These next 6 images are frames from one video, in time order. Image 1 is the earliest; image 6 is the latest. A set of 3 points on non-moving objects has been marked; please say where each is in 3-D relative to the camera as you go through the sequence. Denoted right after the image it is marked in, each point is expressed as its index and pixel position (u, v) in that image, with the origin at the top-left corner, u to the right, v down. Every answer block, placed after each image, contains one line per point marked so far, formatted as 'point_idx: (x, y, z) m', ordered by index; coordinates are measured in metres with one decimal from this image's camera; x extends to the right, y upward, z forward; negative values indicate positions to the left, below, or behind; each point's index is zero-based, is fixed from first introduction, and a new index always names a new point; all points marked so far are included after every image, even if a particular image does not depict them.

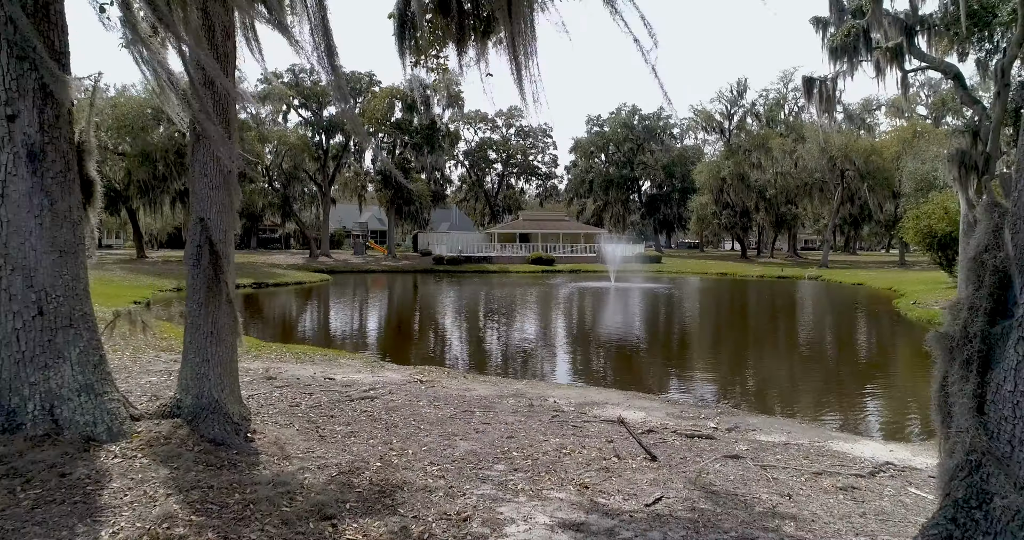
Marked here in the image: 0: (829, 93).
0: (+7.7, +4.3, +15.1) m
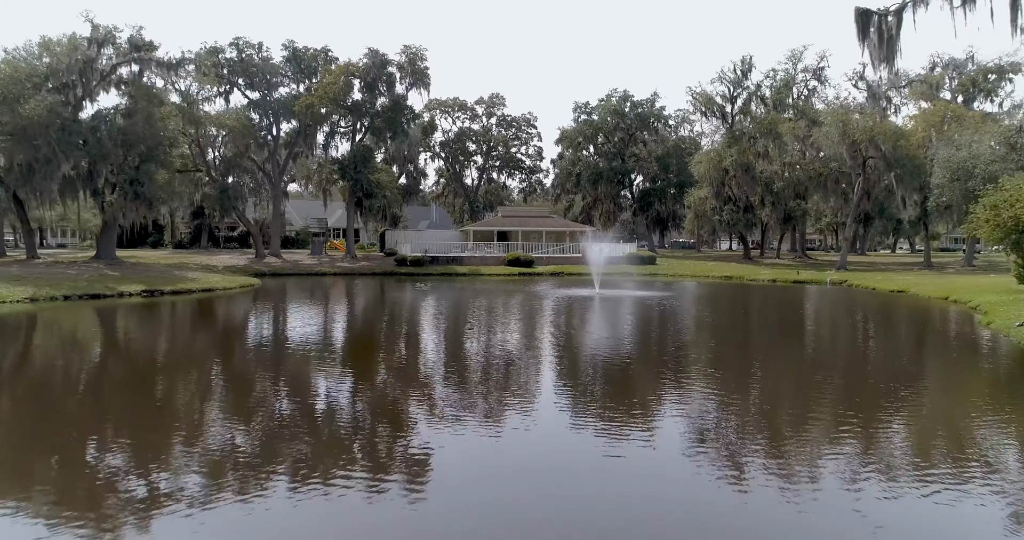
0: (+6.7, +4.2, +11.0) m
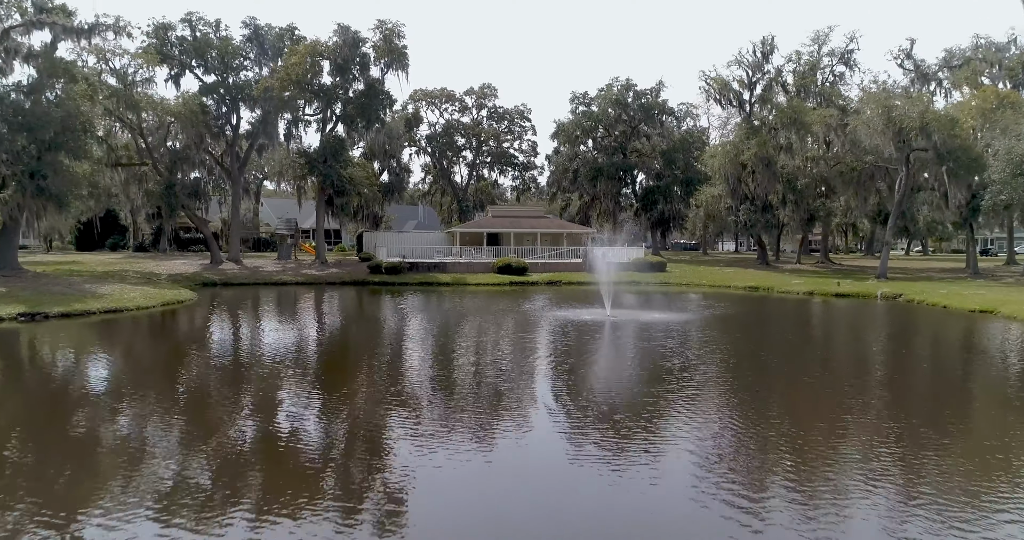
0: (+6.5, +3.8, +7.4) m
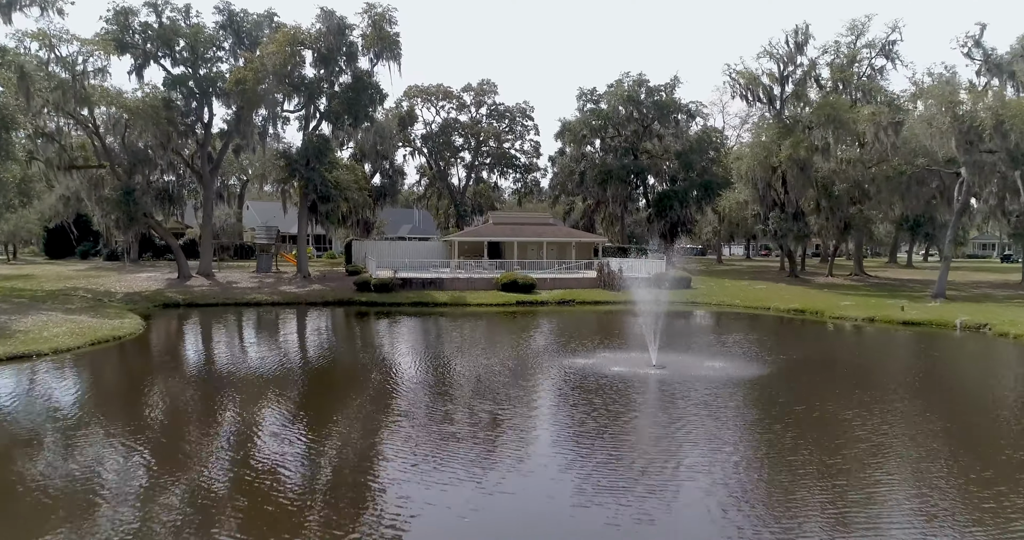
0: (+6.8, +3.2, +4.5) m
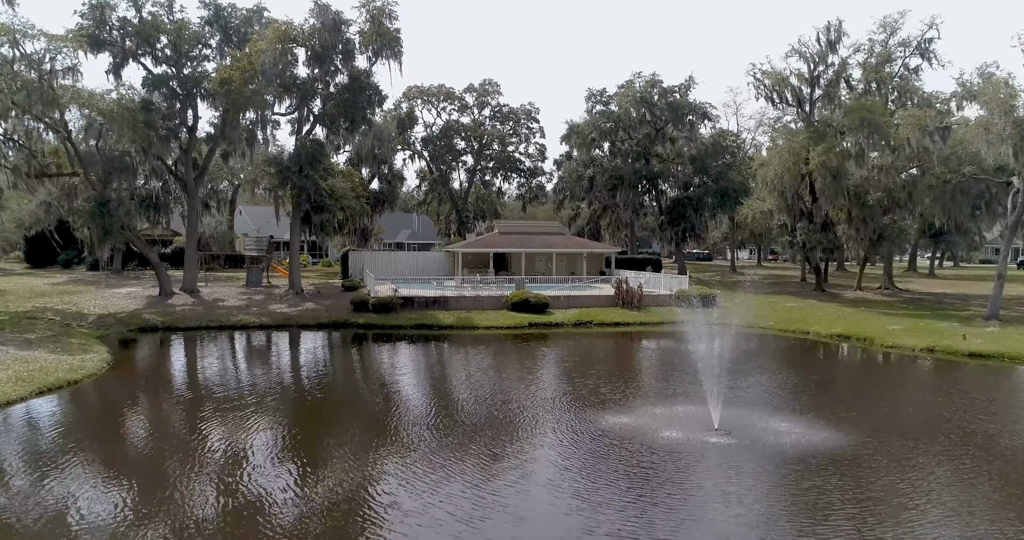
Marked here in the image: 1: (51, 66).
0: (+7.3, +2.6, +2.6) m
1: (-13.9, +6.2, +18.9) m
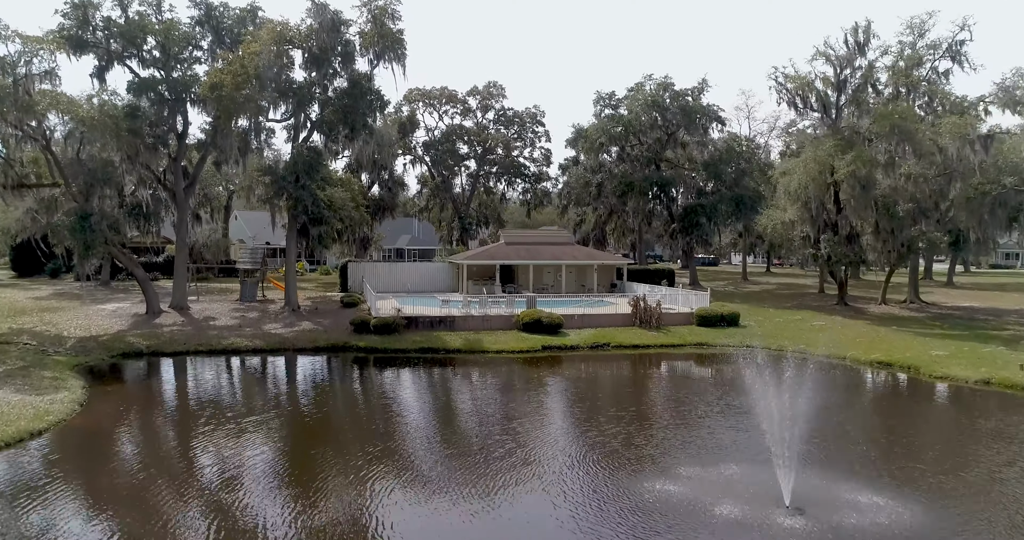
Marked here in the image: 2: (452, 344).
0: (+7.7, +2.1, +1.3) m
1: (-13.6, +5.6, +17.6) m
2: (-1.8, -2.2, +18.8) m
